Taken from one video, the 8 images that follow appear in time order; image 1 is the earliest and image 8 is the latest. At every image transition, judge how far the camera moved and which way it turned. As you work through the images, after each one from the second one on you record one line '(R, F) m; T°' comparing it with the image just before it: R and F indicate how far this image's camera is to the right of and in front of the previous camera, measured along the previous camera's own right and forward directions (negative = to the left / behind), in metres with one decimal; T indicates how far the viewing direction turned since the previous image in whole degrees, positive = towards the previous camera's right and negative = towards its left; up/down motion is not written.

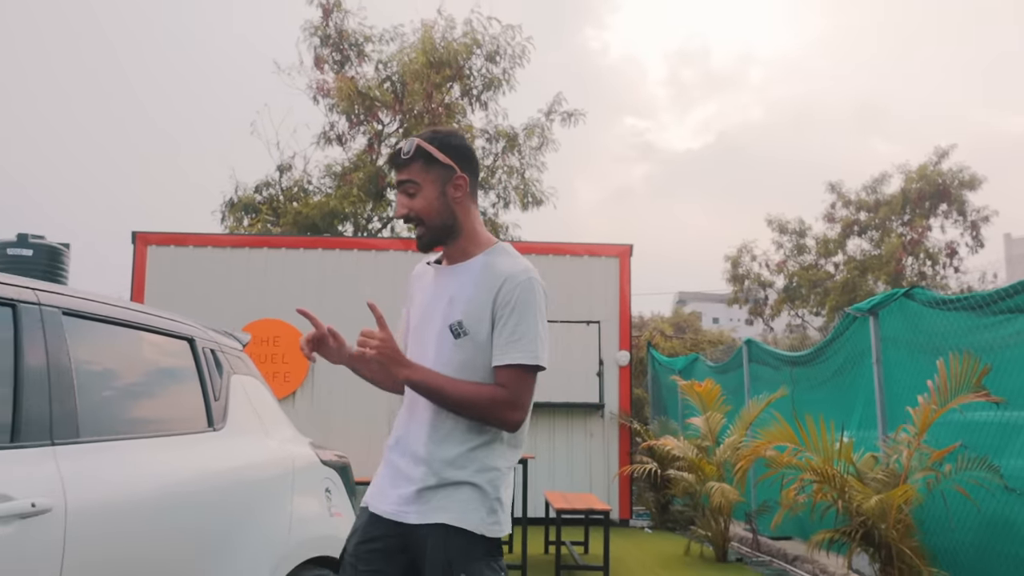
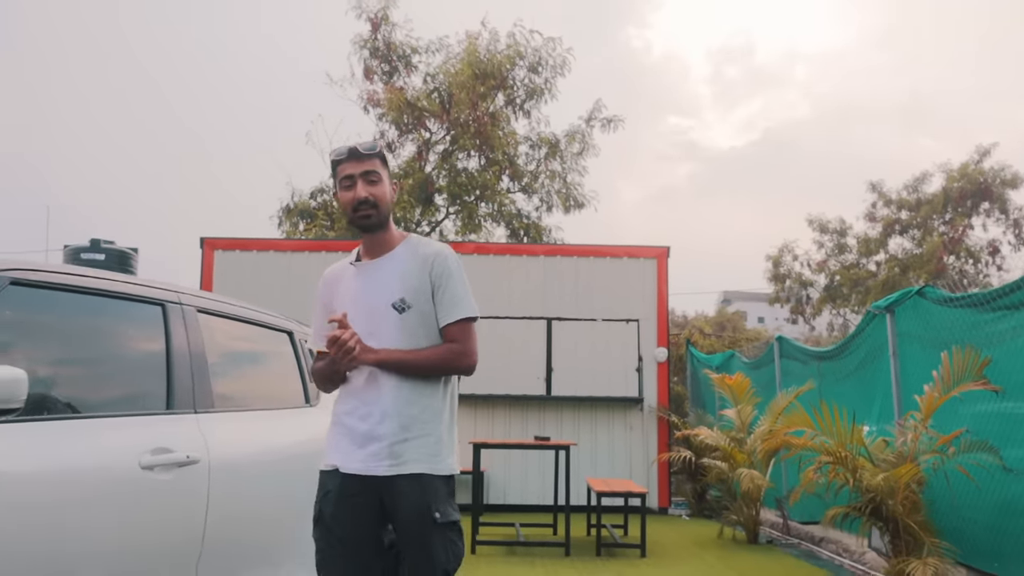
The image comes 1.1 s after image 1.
(0.0, -0.6) m; -3°
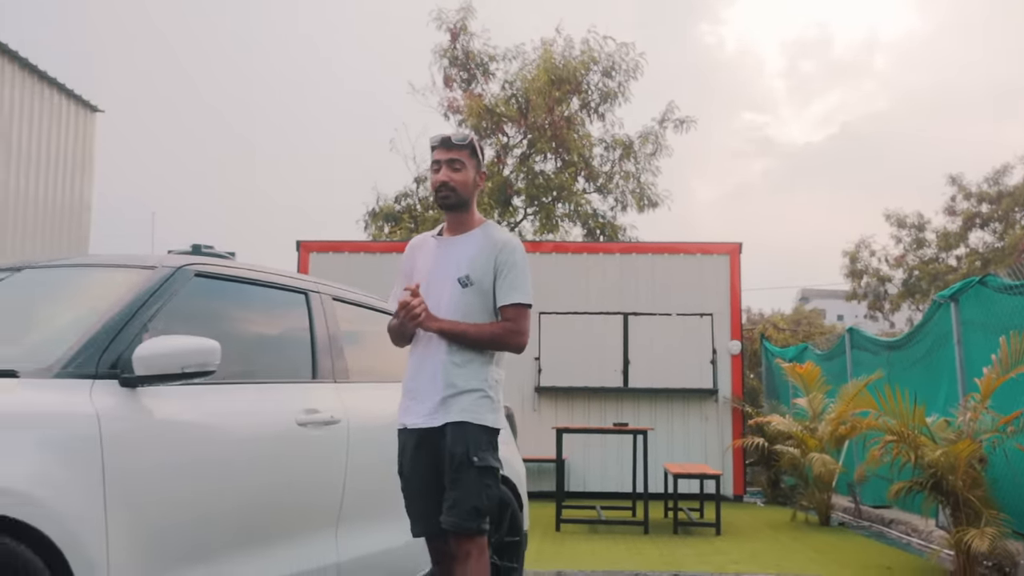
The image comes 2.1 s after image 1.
(0.0, -0.5) m; -4°
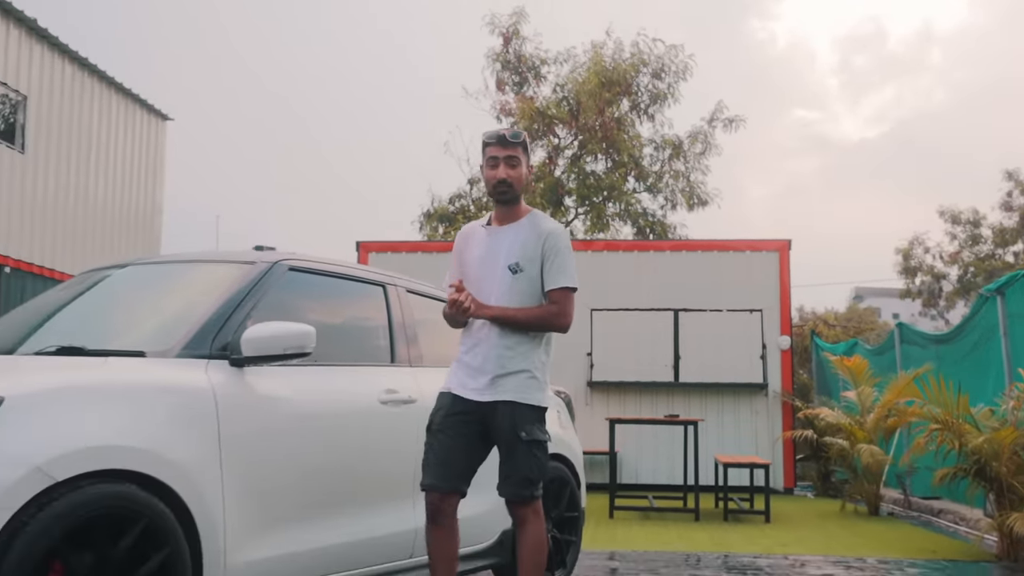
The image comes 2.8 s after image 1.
(0.0, -0.3) m; -3°
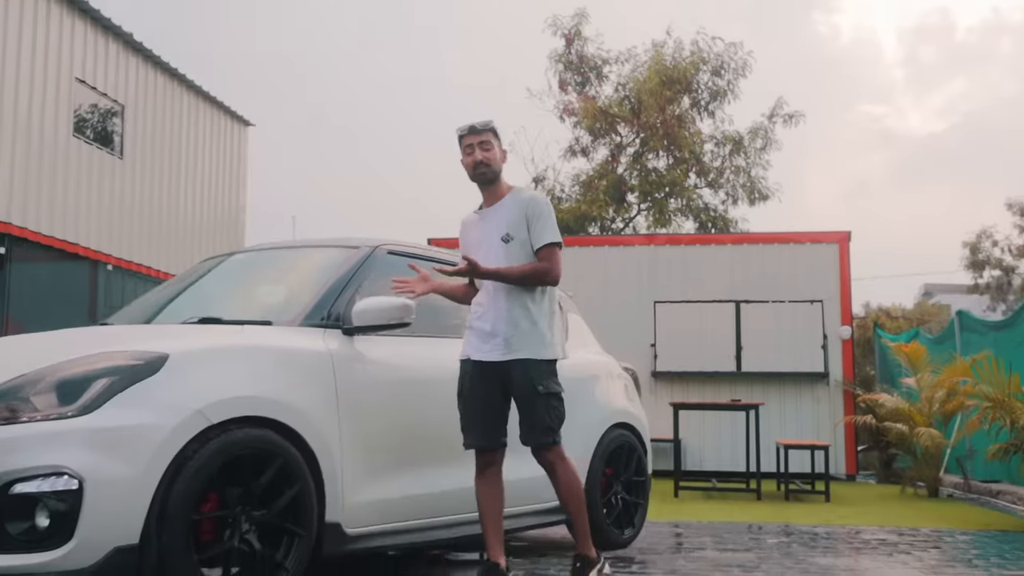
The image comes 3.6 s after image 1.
(0.0, -0.4) m; -4°
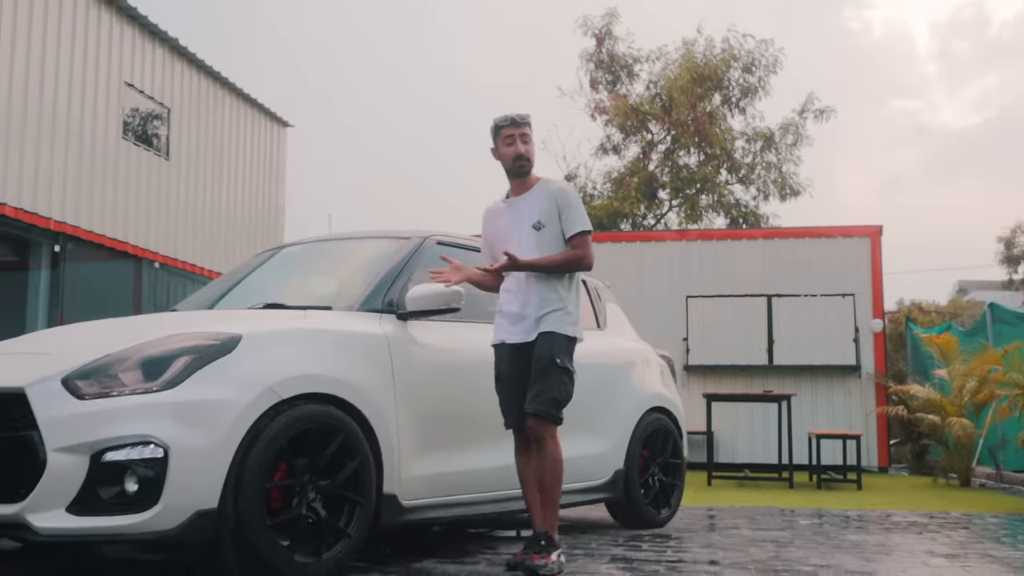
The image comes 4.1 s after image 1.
(-0.1, -0.2) m; -2°
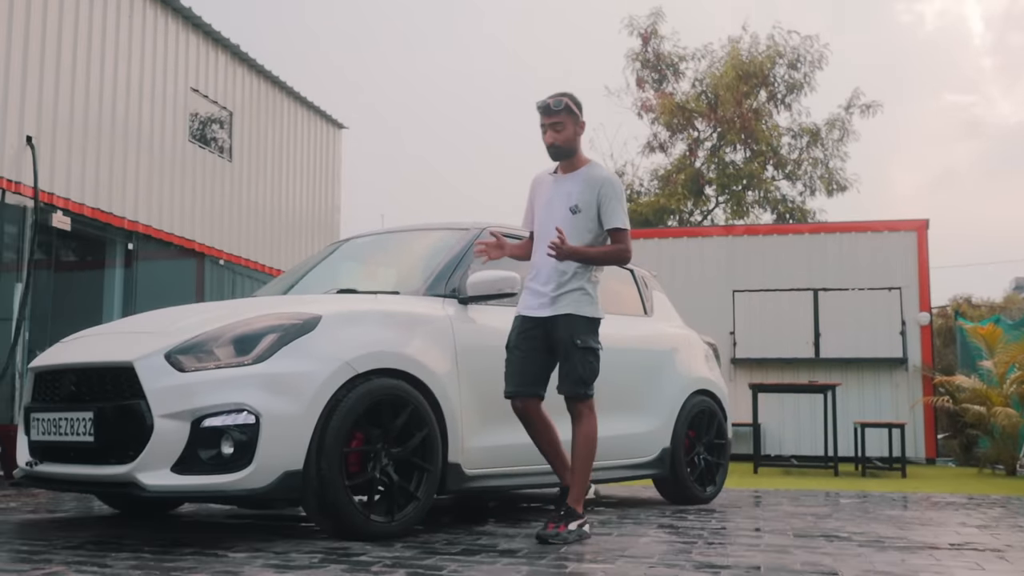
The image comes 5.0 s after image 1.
(0.0, -0.3) m; -3°
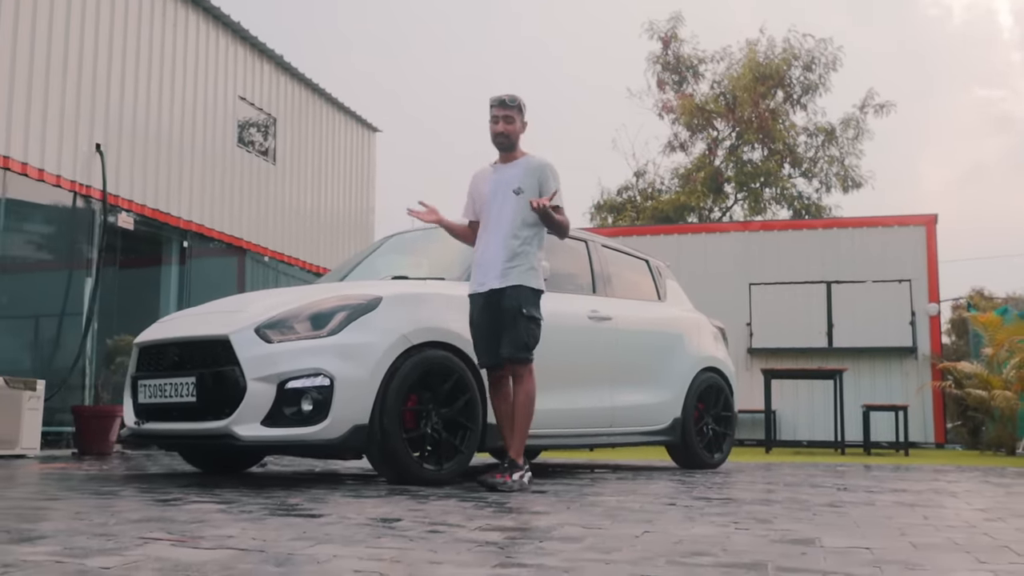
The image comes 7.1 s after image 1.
(0.0, -0.7) m; -1°
